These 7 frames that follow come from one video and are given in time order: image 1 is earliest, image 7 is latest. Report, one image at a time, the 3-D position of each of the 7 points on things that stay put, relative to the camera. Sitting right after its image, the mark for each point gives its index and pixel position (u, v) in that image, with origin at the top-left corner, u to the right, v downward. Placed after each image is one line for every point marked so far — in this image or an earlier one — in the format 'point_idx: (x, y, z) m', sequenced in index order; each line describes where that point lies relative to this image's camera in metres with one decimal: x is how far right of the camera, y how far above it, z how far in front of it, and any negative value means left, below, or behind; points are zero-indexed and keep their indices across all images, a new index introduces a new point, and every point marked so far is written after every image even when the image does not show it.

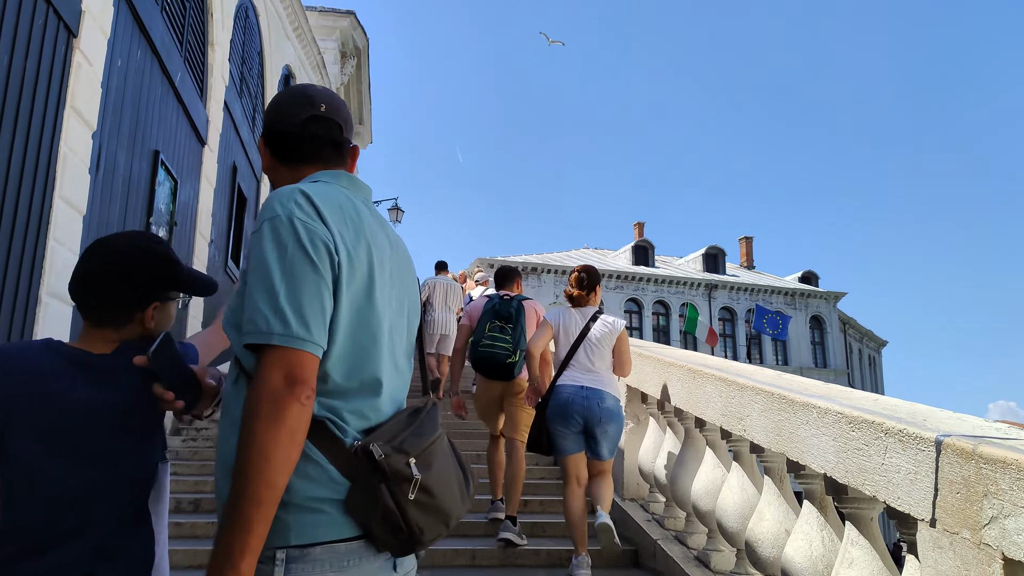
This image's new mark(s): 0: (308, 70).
0: (-3.1, +3.3, +13.0) m
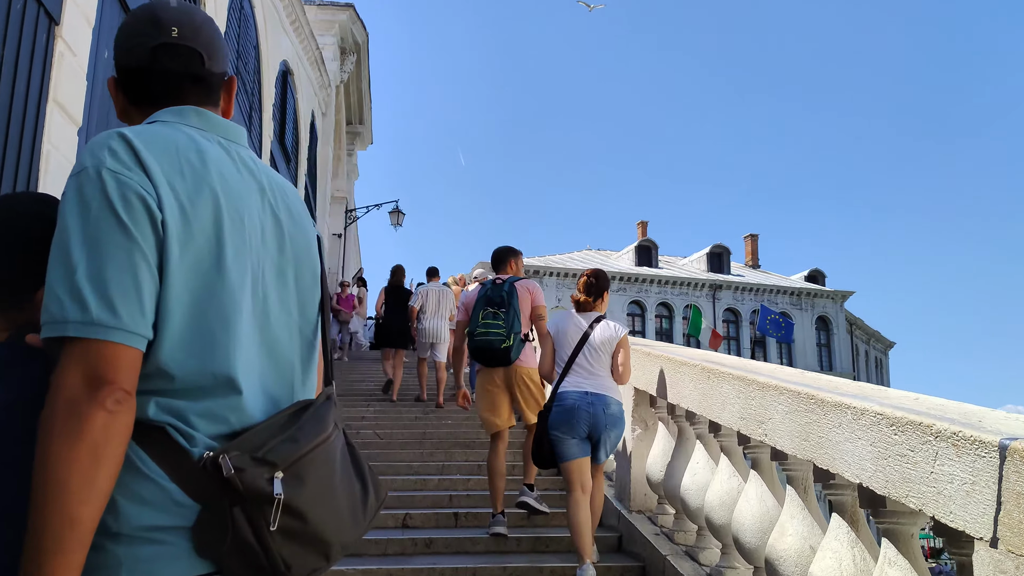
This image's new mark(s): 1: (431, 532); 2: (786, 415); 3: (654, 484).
0: (-3.1, +3.3, +12.8) m
1: (-0.4, -1.2, +4.2) m
2: (+0.8, -0.4, +2.5) m
3: (+0.6, -0.9, +3.8) m
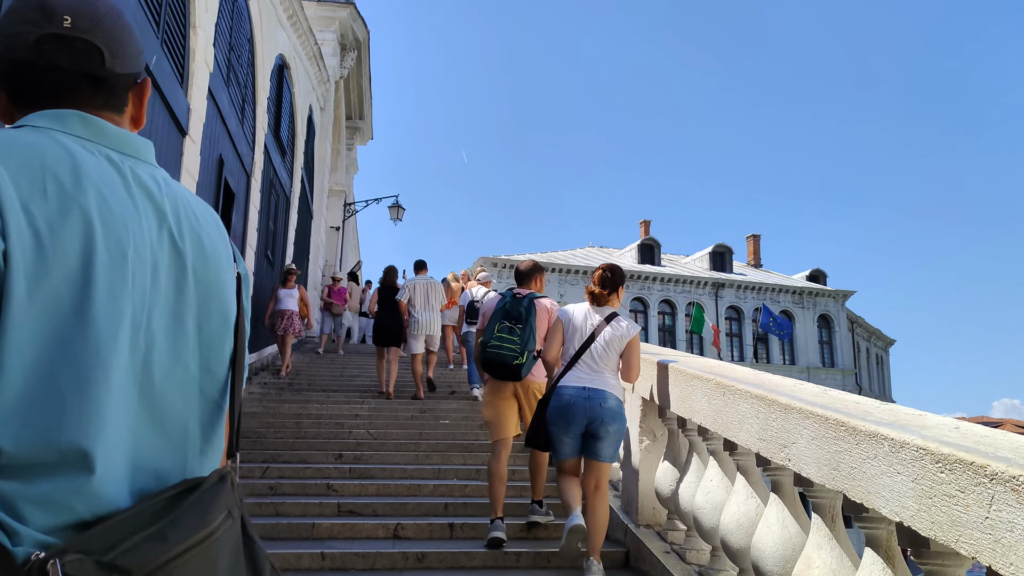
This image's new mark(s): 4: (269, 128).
0: (-3.0, +3.3, +12.6) m
1: (-0.4, -1.2, +4.0) m
2: (+0.8, -0.4, +2.3) m
3: (+0.6, -0.9, +3.6) m
4: (-2.9, +1.9, +10.4) m
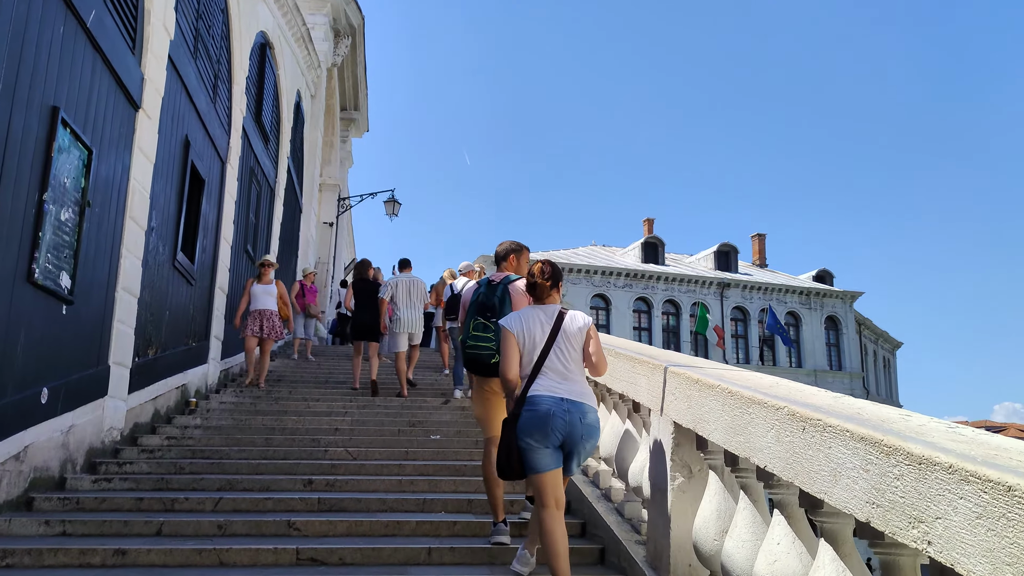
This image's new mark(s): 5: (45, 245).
0: (-3.0, +3.4, +11.7) m
1: (-0.4, -1.2, +3.2) m
2: (+0.8, -0.4, +1.4) m
3: (+0.6, -0.9, +2.8) m
4: (-2.9, +2.0, +9.6) m
5: (-2.3, +0.2, +4.3) m
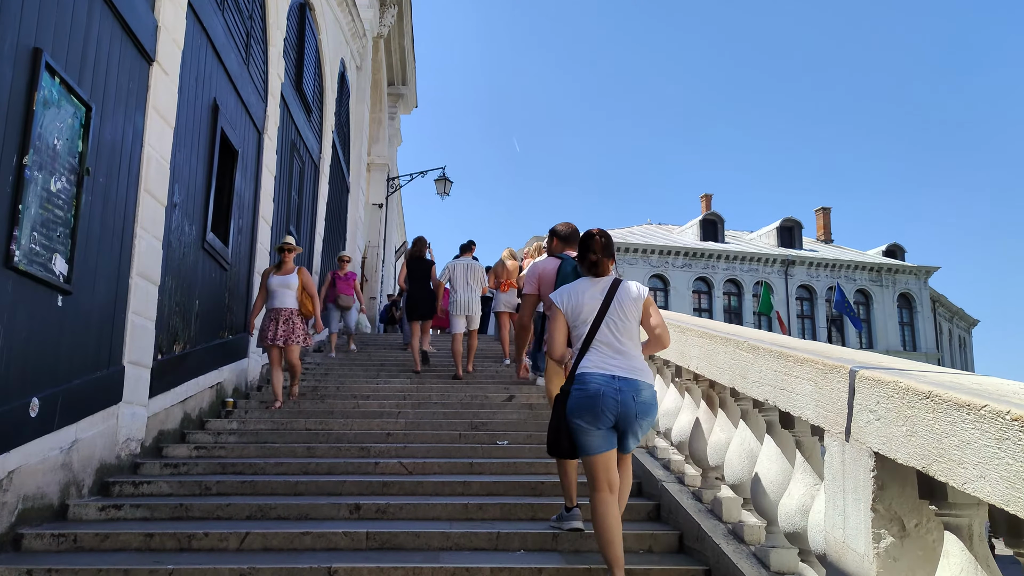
0: (-2.3, +3.5, +10.9) m
1: (-0.1, -1.1, +2.3) m
2: (+1.0, -0.3, +0.4) m
3: (+0.9, -0.8, +1.8) m
4: (-2.3, +2.1, +8.7) m
5: (-2.0, +0.3, +3.5) m
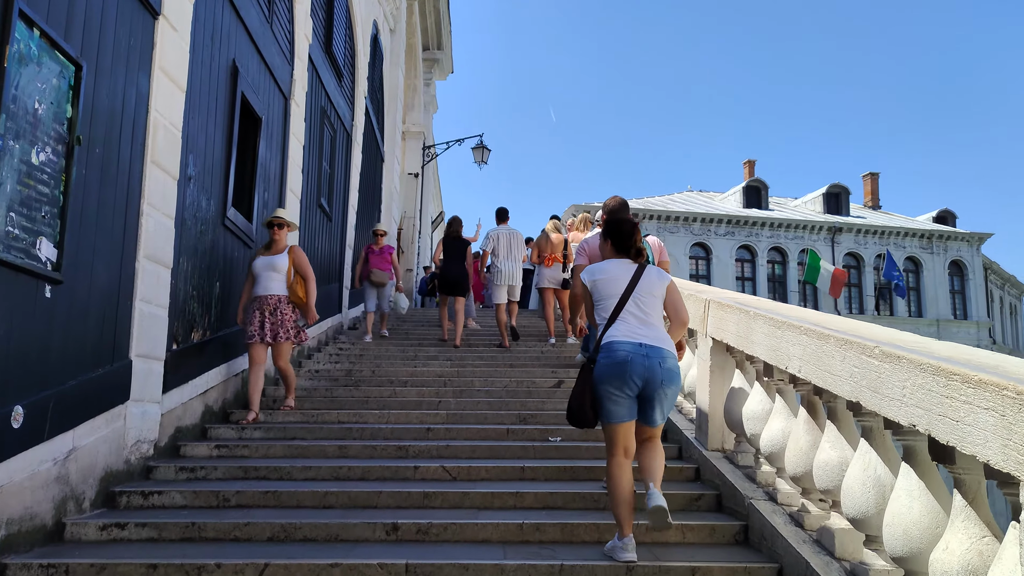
0: (-1.8, +3.9, +10.2) m
1: (+0.1, -1.1, +1.7) m
2: (+1.1, -0.4, -0.2) m
3: (+1.1, -0.8, +1.2) m
4: (-1.8, +2.4, +8.1) m
5: (-1.7, +0.3, +3.0) m
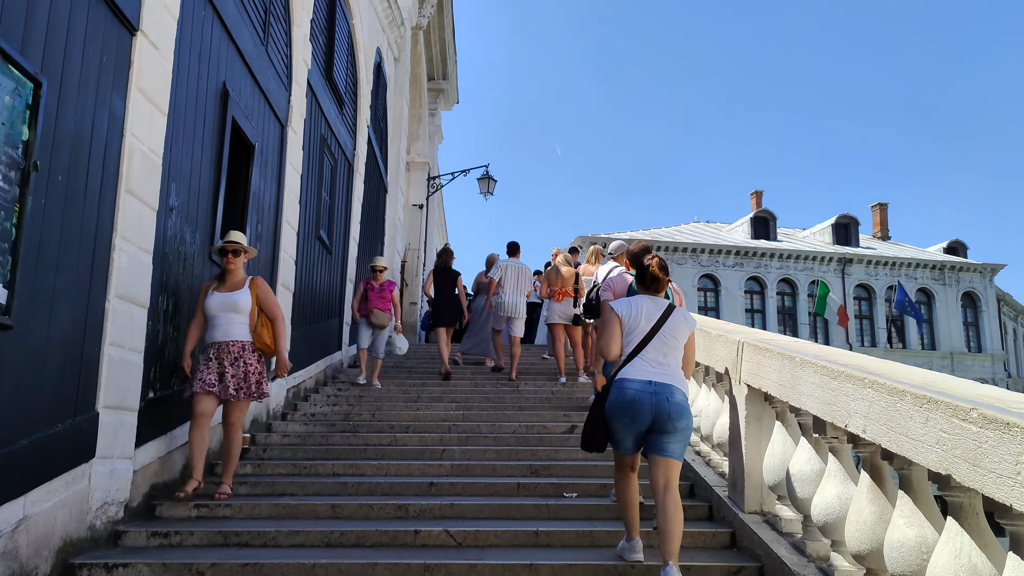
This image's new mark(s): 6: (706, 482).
0: (-1.7, +3.4, +9.9) m
1: (+0.1, -1.2, +1.3) m
2: (+1.1, -0.4, -0.6) m
3: (+1.1, -0.9, +0.7) m
4: (-1.8, +2.0, +7.8) m
5: (-1.7, +0.2, +2.6) m
6: (+1.0, -1.0, +4.3) m
